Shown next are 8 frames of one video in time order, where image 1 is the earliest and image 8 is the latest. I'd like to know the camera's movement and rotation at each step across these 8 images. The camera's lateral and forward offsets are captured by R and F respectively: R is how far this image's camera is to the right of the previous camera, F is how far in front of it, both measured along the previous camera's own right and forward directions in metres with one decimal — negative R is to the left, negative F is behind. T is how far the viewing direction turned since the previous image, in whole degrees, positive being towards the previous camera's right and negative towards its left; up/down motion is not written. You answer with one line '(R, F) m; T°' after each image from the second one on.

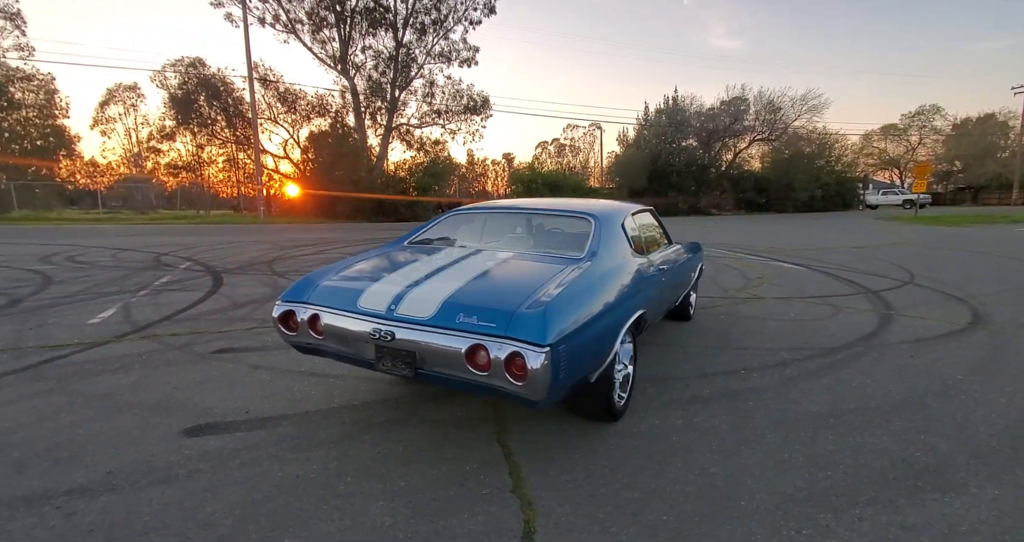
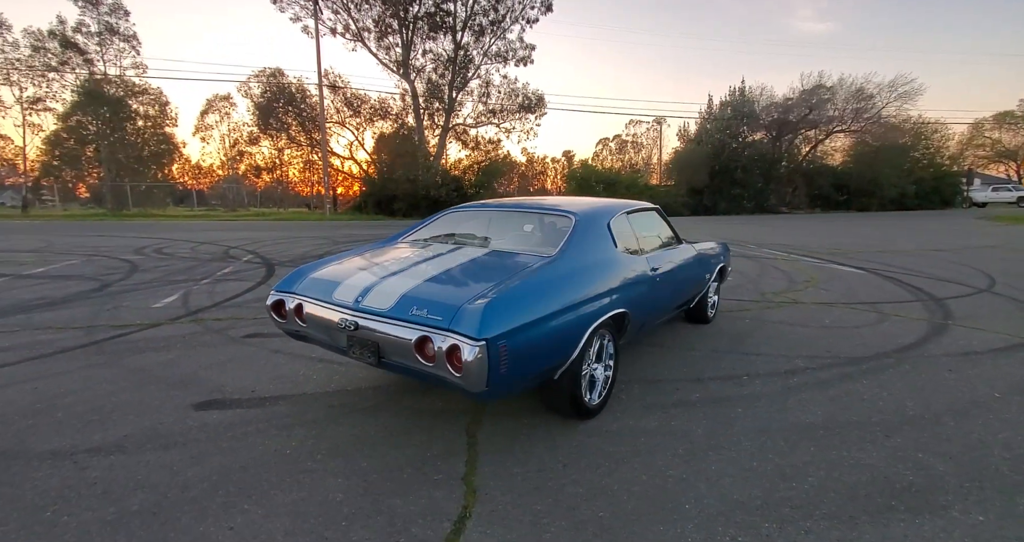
(+0.5, -0.1) m; -7°
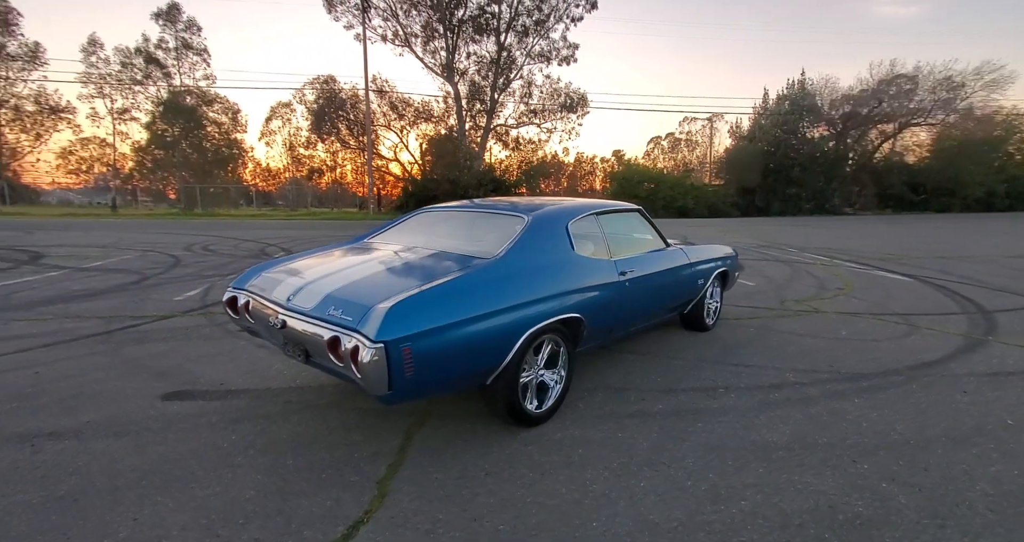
(+0.6, +0.1) m; -6°
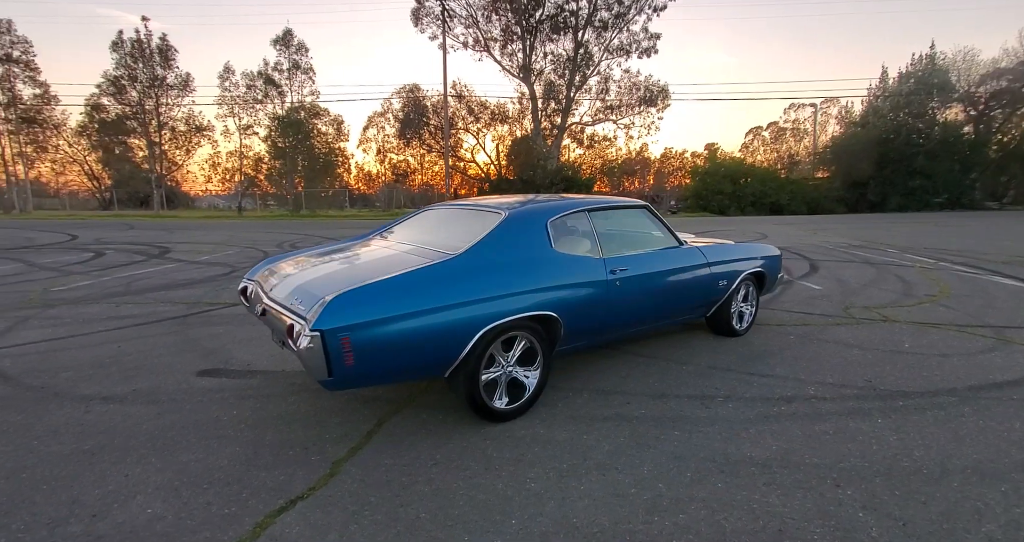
(+0.7, 0.0) m; -10°
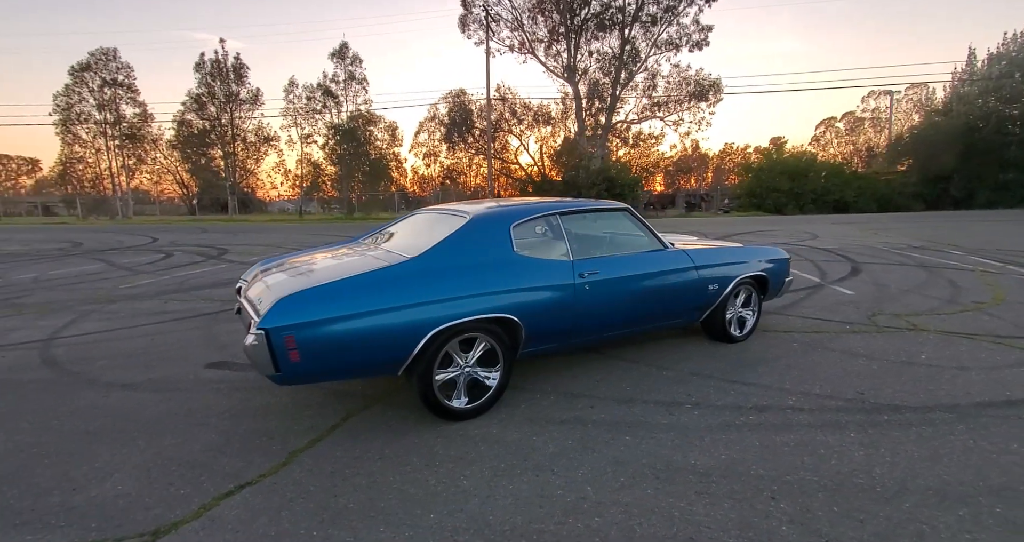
(+0.6, -0.1) m; -6°
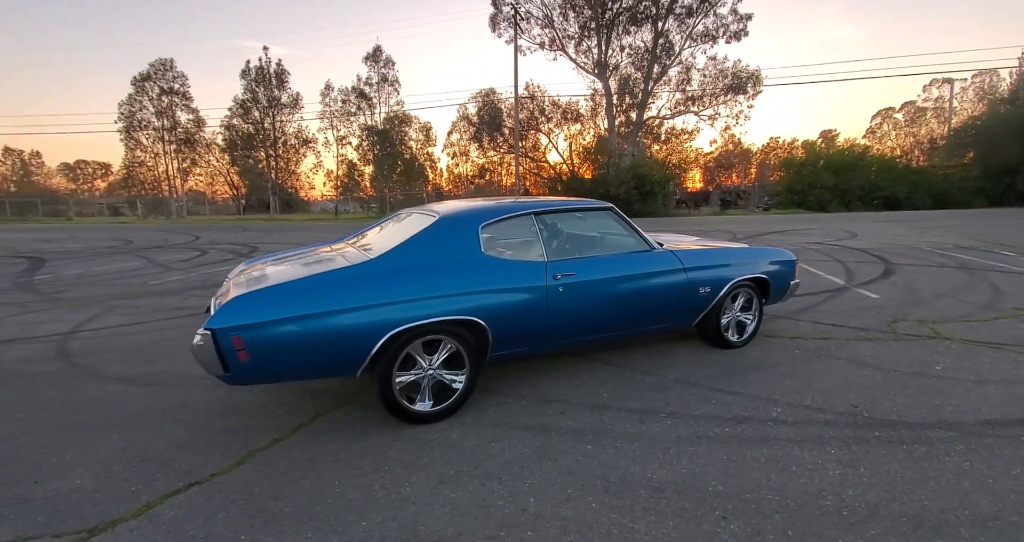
(+0.5, +0.1) m; -4°
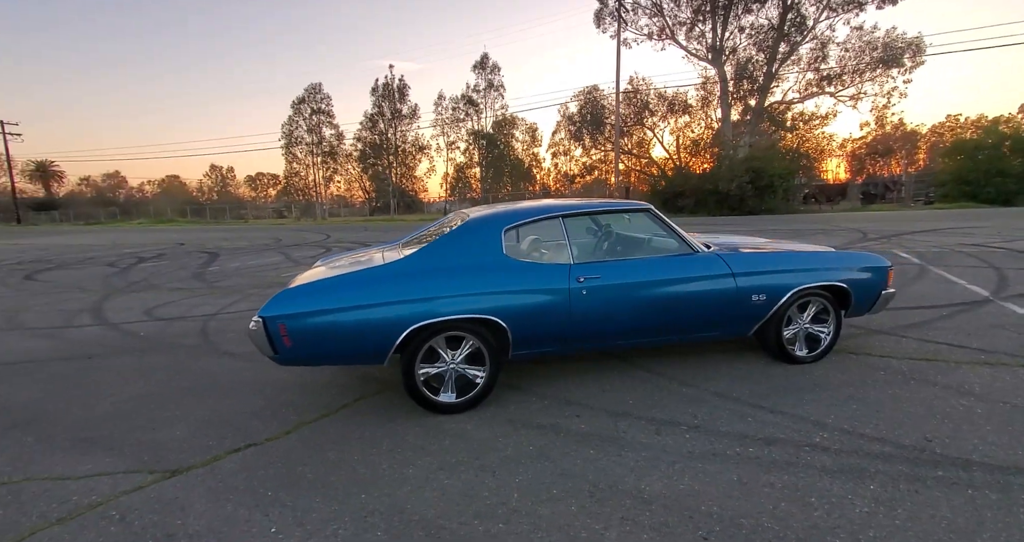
(+0.6, 0.0) m; -14°
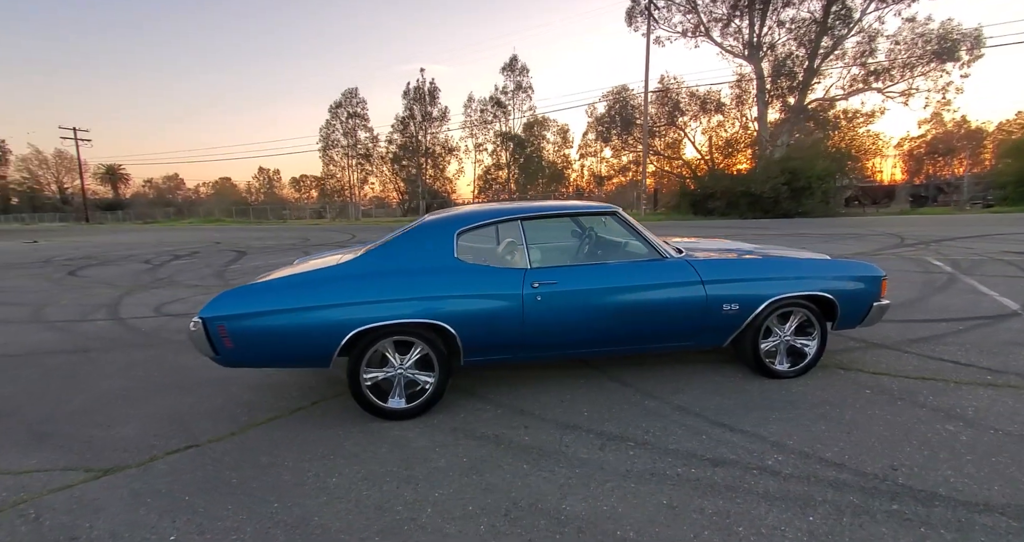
(+0.6, +0.1) m; -4°
